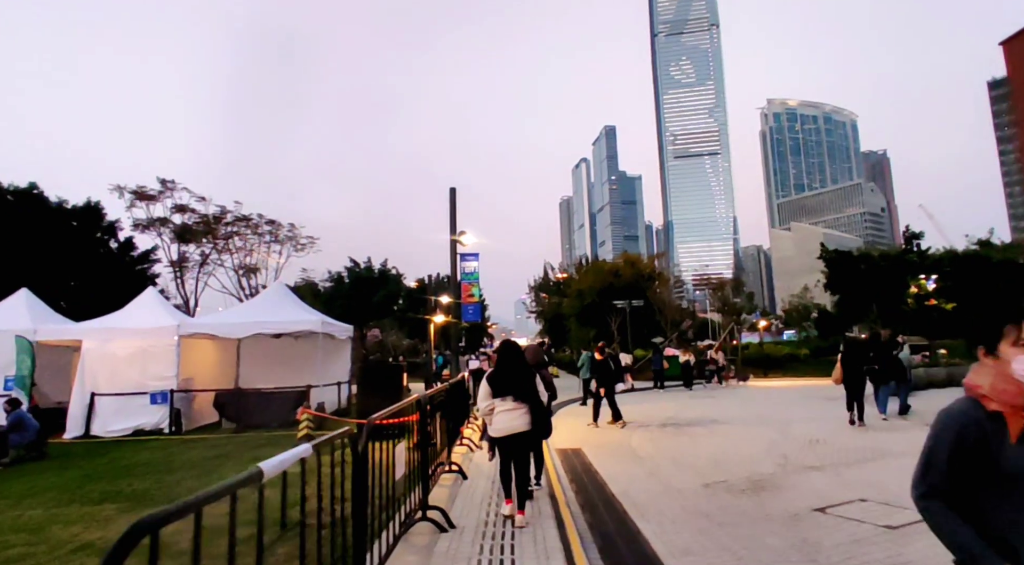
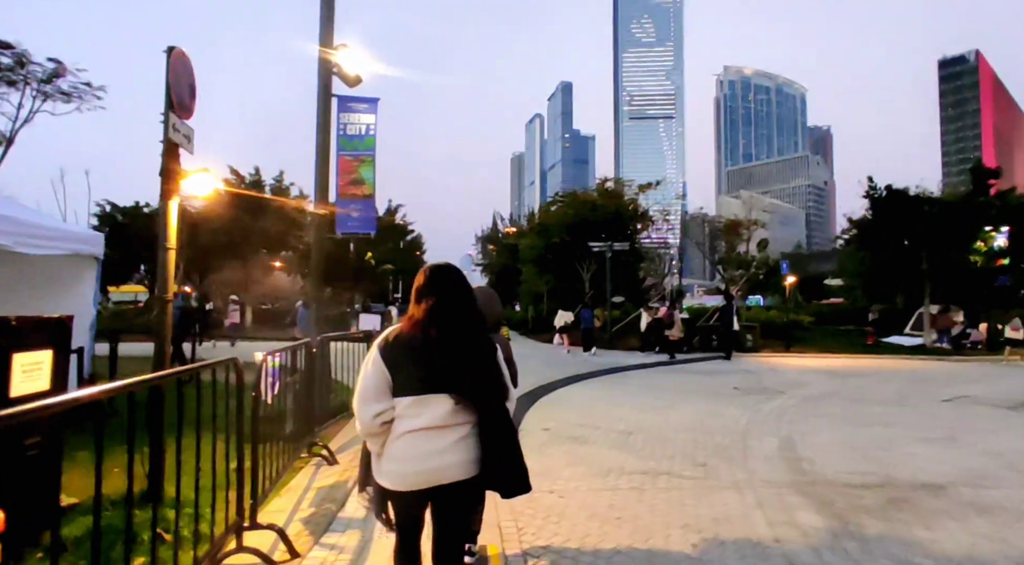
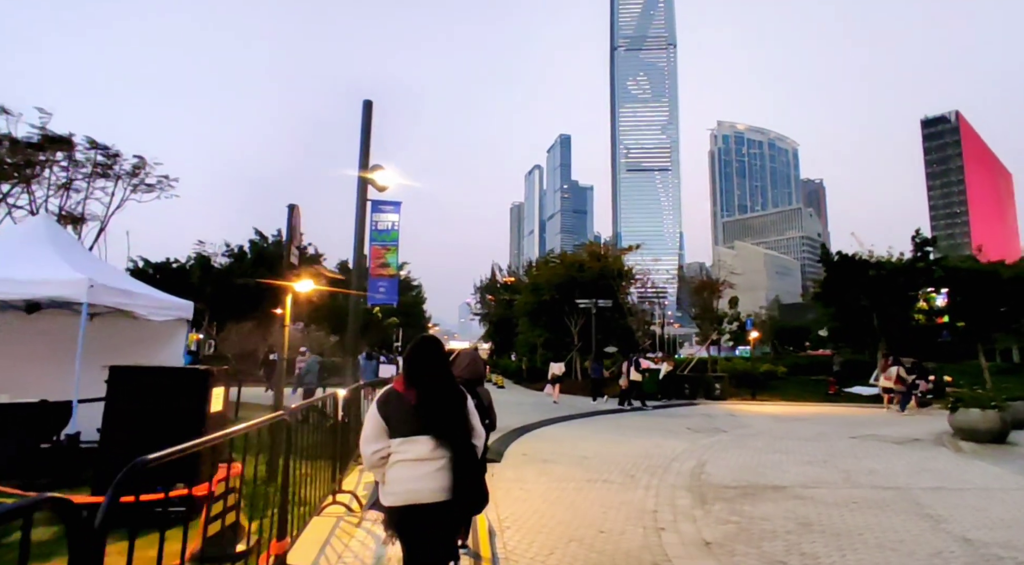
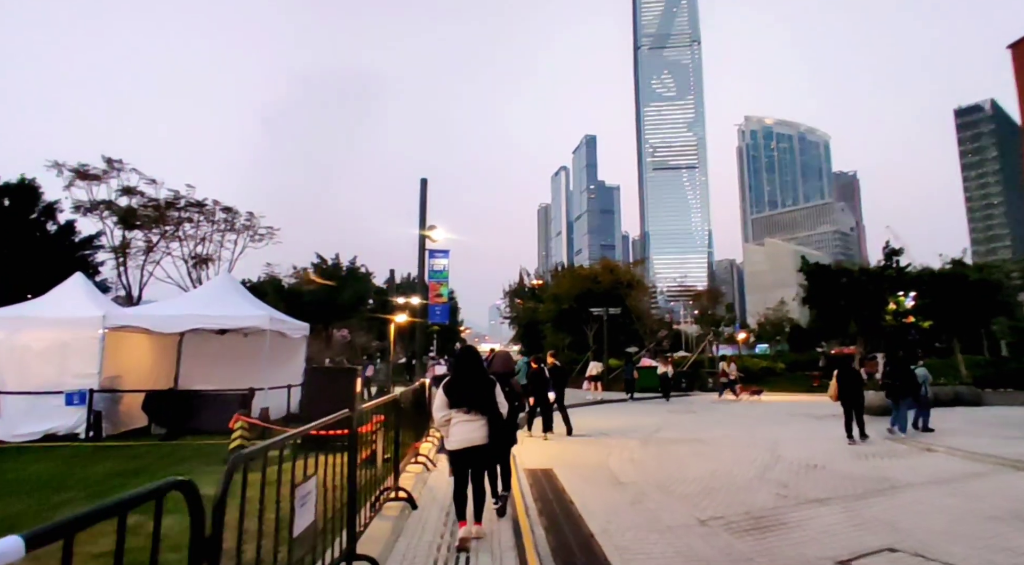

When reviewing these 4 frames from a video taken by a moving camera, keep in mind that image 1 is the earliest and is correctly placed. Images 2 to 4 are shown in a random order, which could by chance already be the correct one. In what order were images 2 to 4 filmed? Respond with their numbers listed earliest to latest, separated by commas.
4, 3, 2
